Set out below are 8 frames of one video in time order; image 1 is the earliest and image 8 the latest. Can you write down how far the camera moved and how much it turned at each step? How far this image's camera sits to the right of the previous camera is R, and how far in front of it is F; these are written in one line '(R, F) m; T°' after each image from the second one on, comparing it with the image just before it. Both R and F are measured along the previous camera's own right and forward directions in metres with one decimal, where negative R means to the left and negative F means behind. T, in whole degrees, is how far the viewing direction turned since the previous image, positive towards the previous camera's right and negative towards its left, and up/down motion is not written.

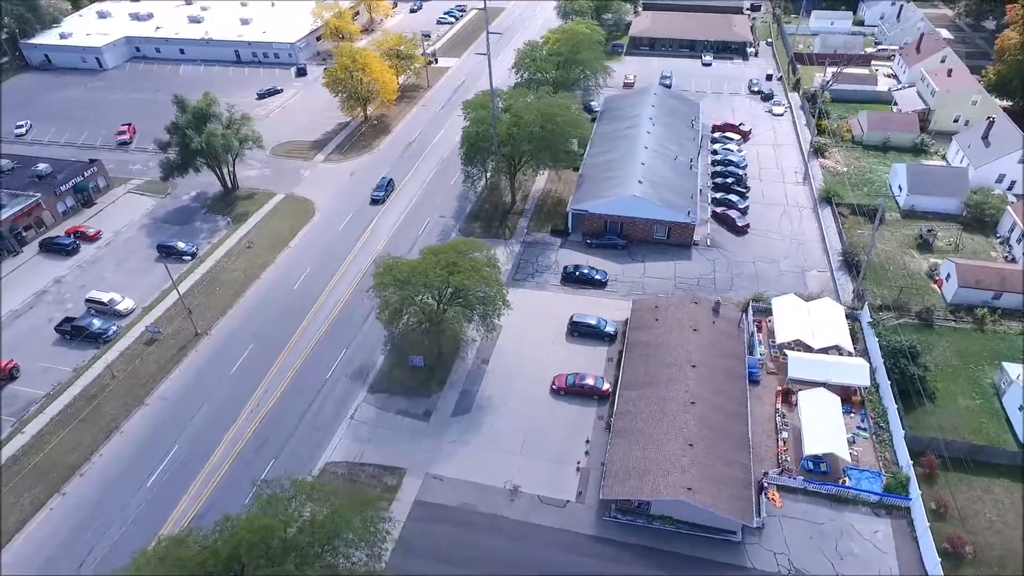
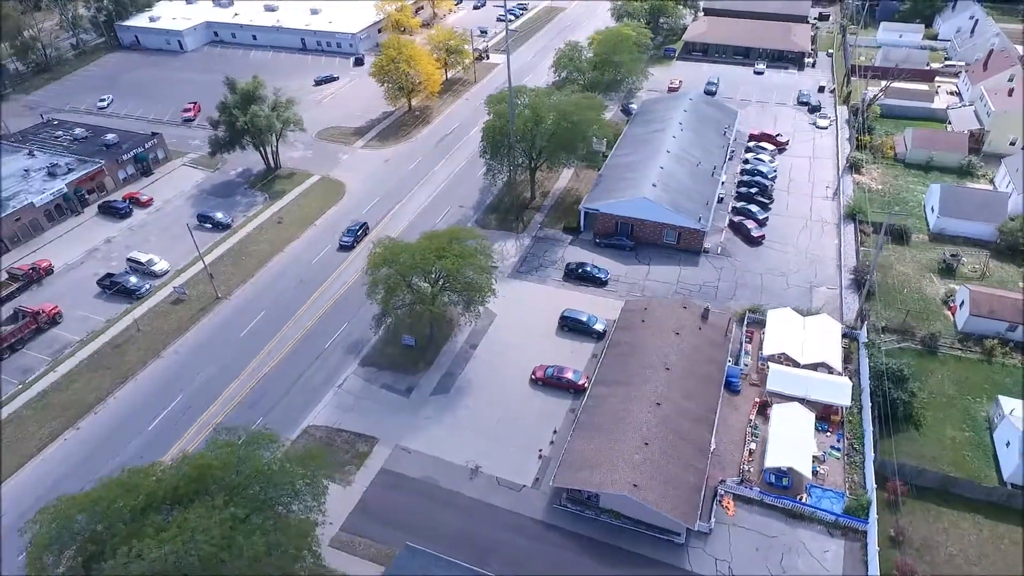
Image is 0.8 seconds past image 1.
(+4.7, -0.9) m; -6°
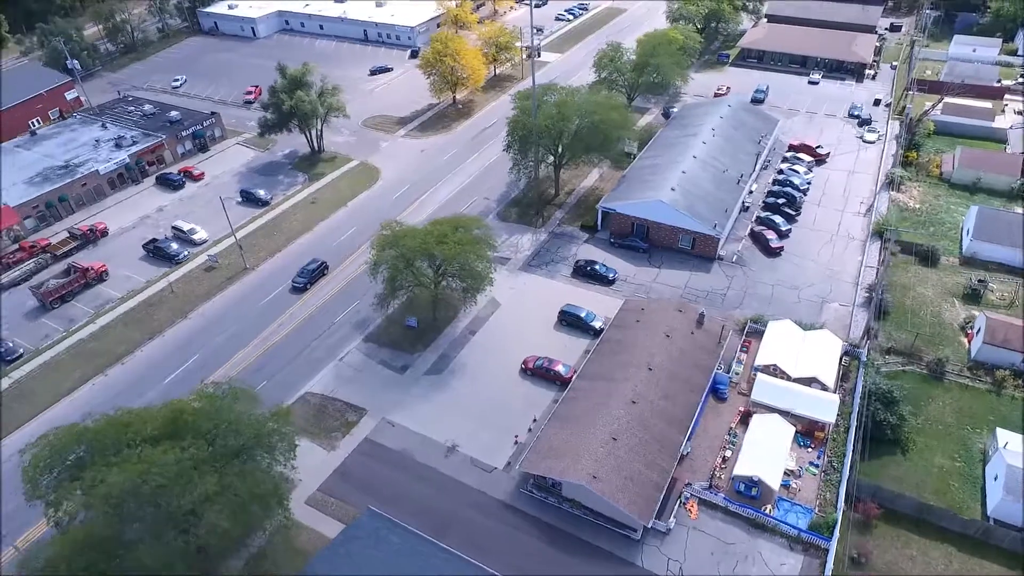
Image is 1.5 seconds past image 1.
(+4.1, -0.8) m; -6°
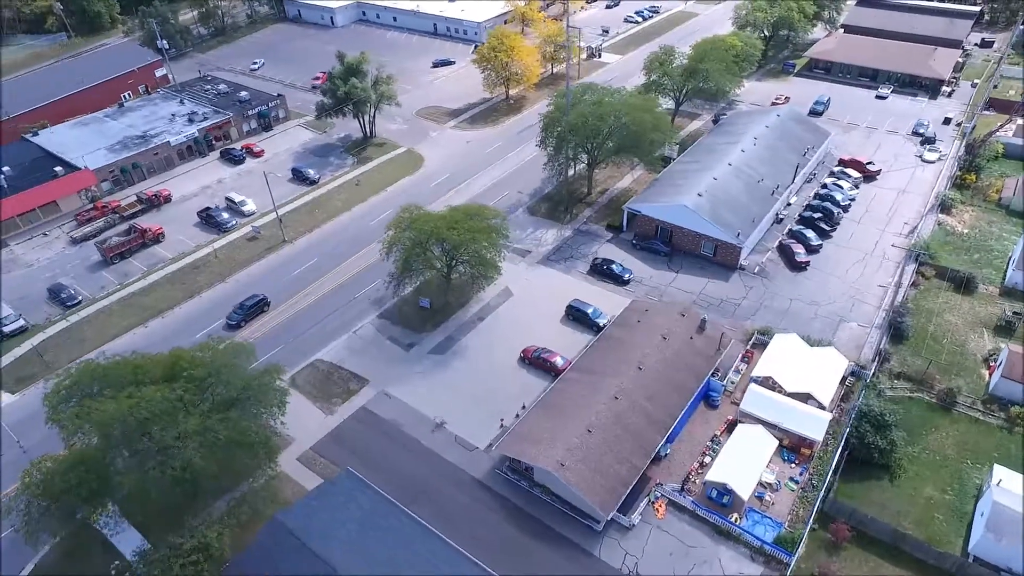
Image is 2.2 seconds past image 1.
(+4.1, -0.8) m; -6°
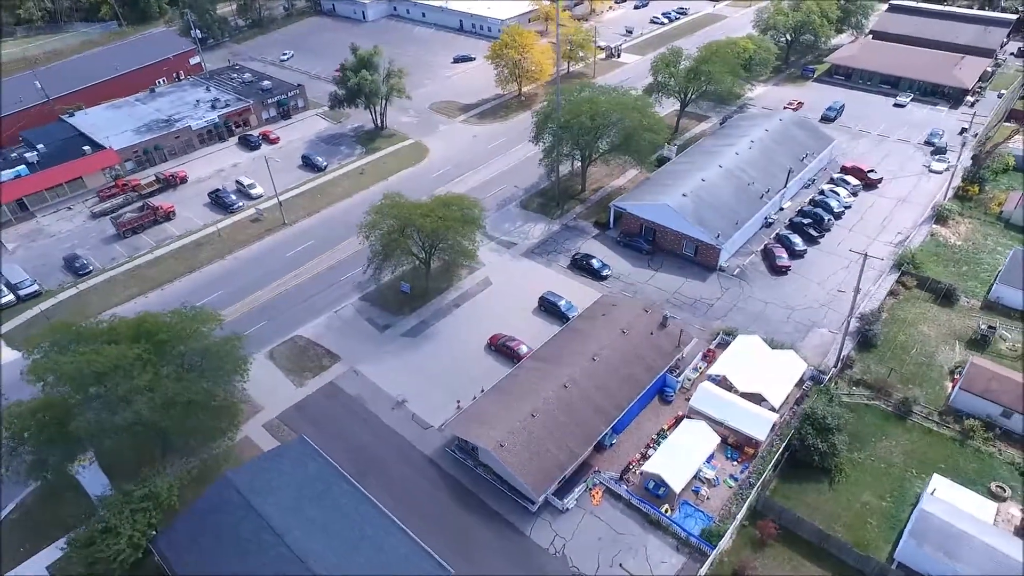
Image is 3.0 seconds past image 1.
(+4.6, -1.0) m; -4°
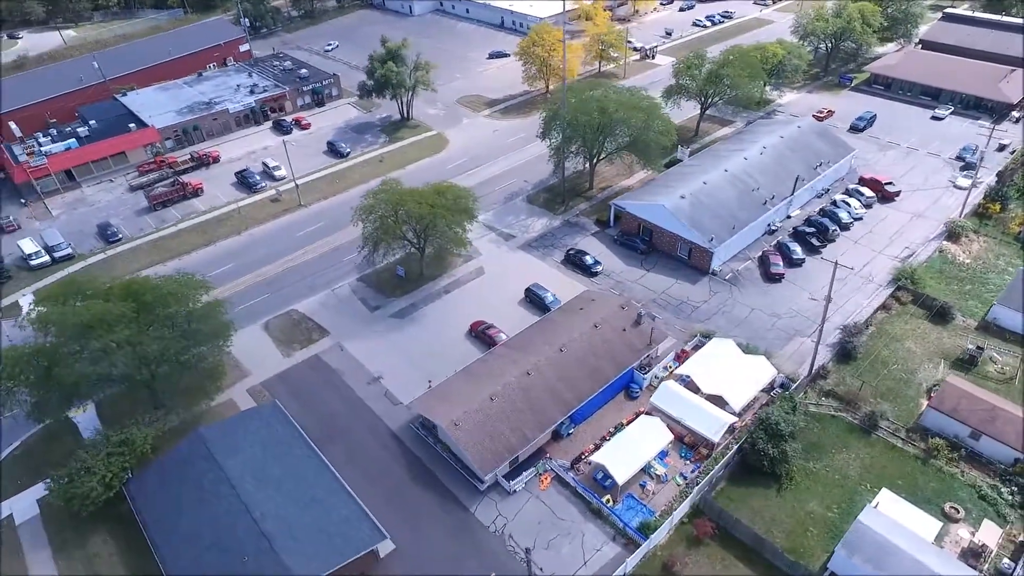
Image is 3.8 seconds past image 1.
(+4.6, -0.9) m; -5°
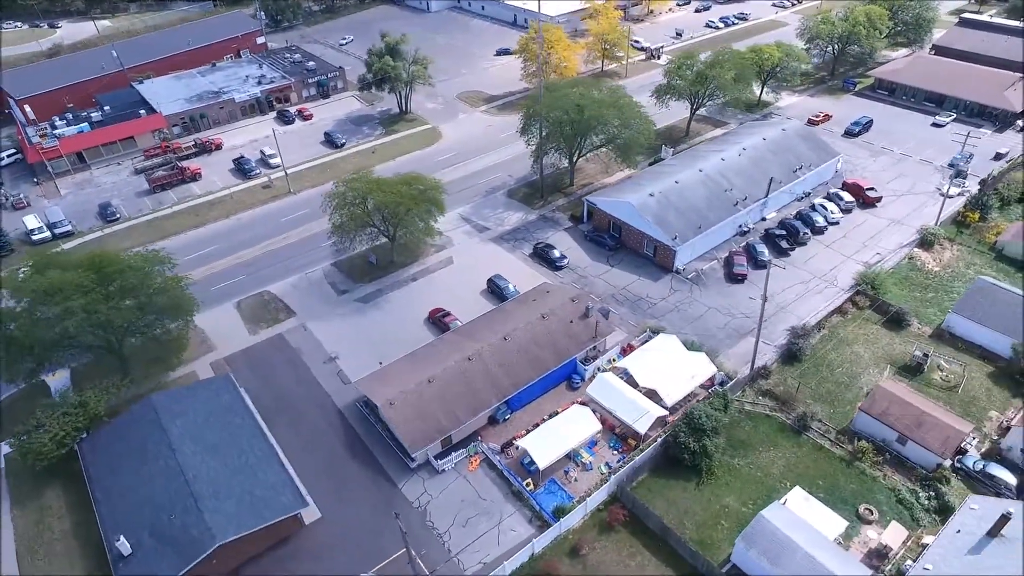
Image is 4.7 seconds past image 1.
(+5.2, -0.9) m; -3°
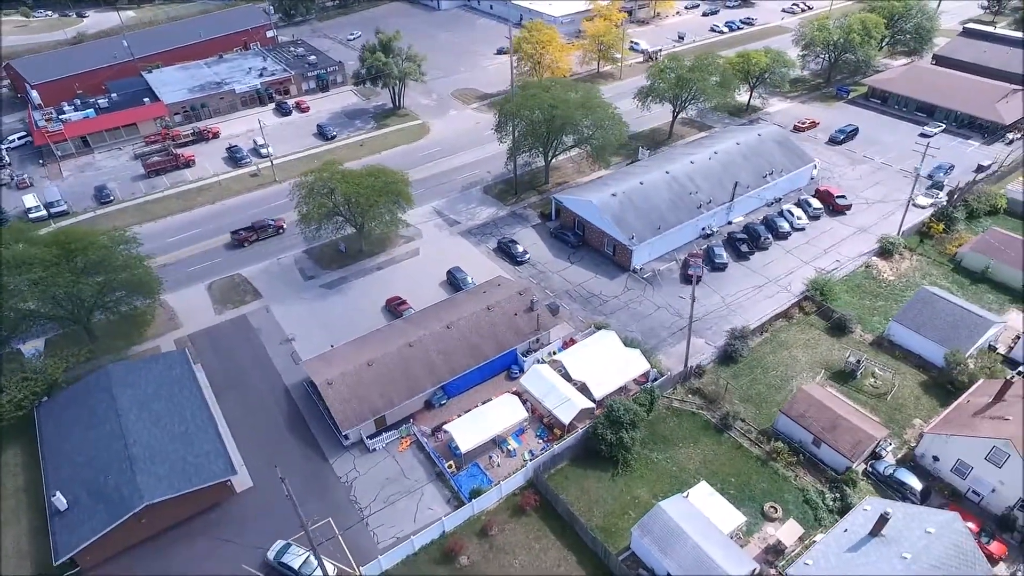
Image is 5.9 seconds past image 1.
(+5.0, -1.1) m; -2°
